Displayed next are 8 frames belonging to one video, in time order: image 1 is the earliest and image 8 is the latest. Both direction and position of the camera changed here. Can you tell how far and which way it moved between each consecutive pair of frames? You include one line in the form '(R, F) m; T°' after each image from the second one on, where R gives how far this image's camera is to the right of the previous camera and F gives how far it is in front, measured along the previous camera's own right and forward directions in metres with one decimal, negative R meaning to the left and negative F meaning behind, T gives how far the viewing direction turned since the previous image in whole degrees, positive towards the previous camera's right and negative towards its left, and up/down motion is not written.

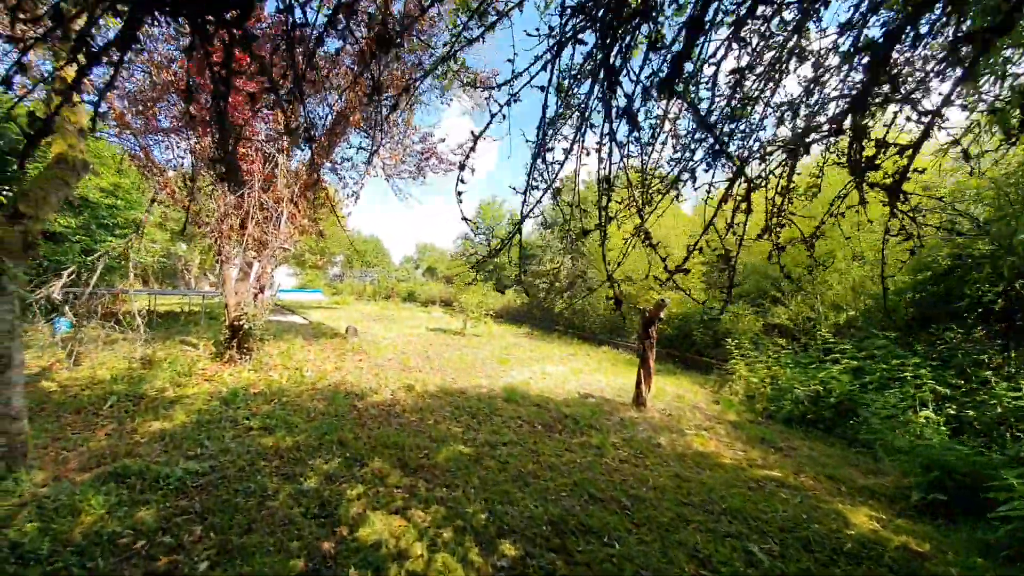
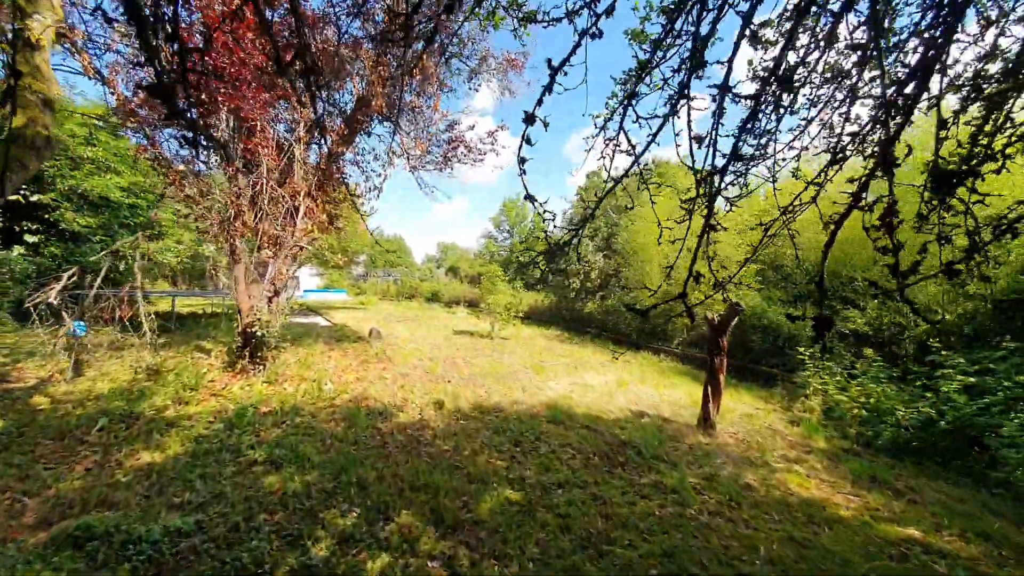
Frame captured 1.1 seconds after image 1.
(-0.3, +0.8) m; -3°
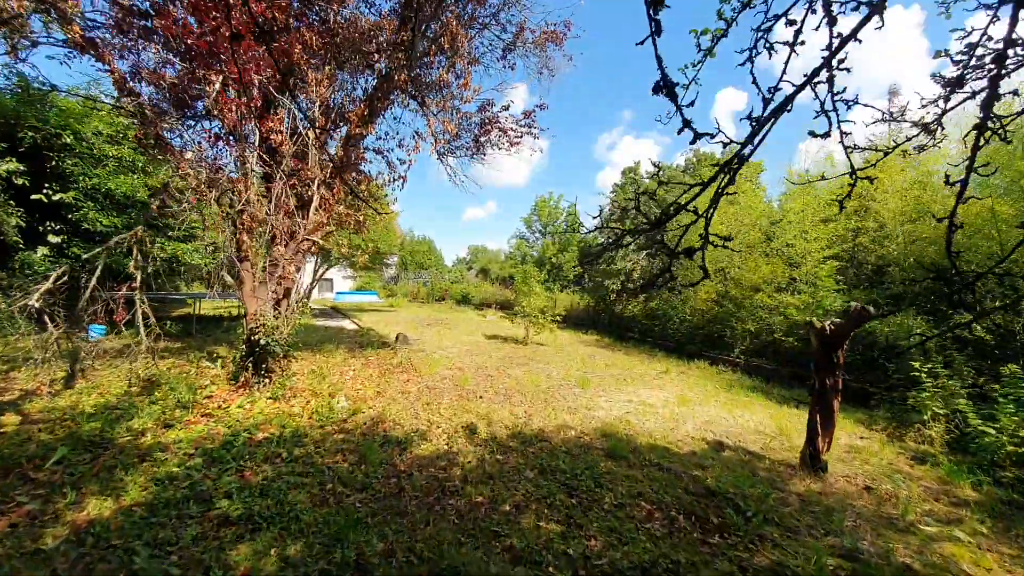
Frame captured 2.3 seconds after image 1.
(-0.2, +1.0) m; -4°
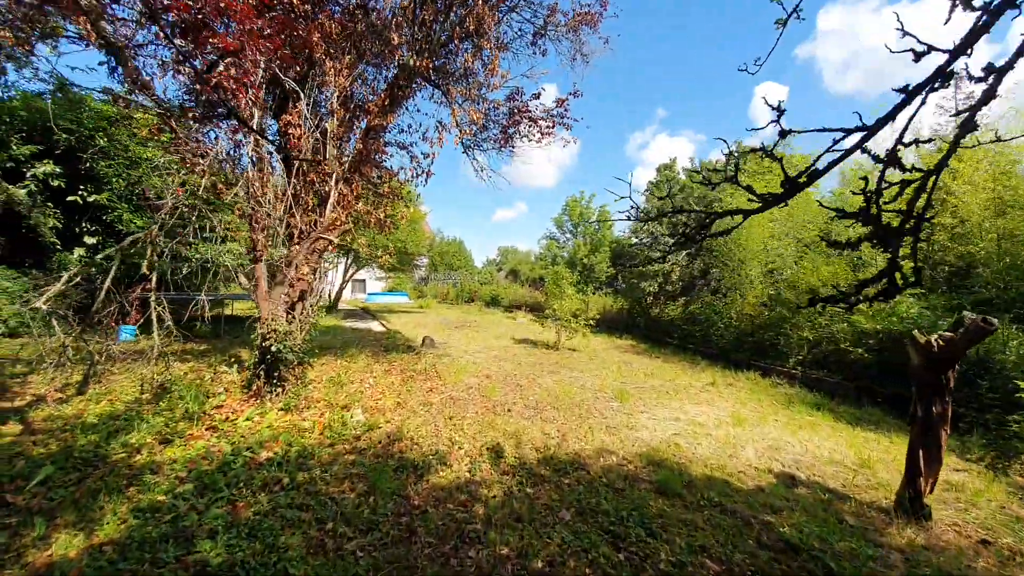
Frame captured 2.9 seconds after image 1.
(0.0, +0.5) m; -4°
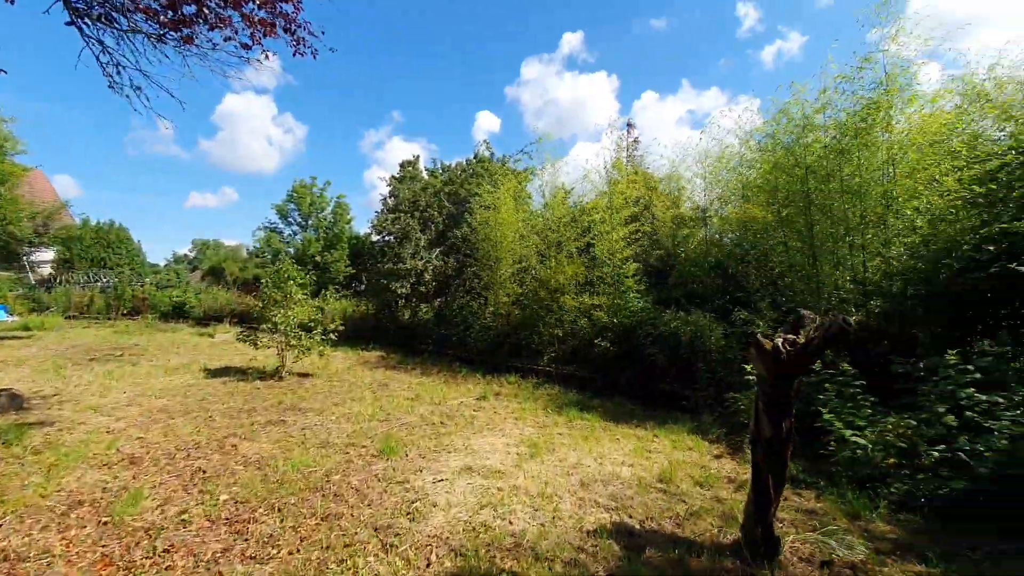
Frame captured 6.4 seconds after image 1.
(+0.3, +2.0) m; +35°
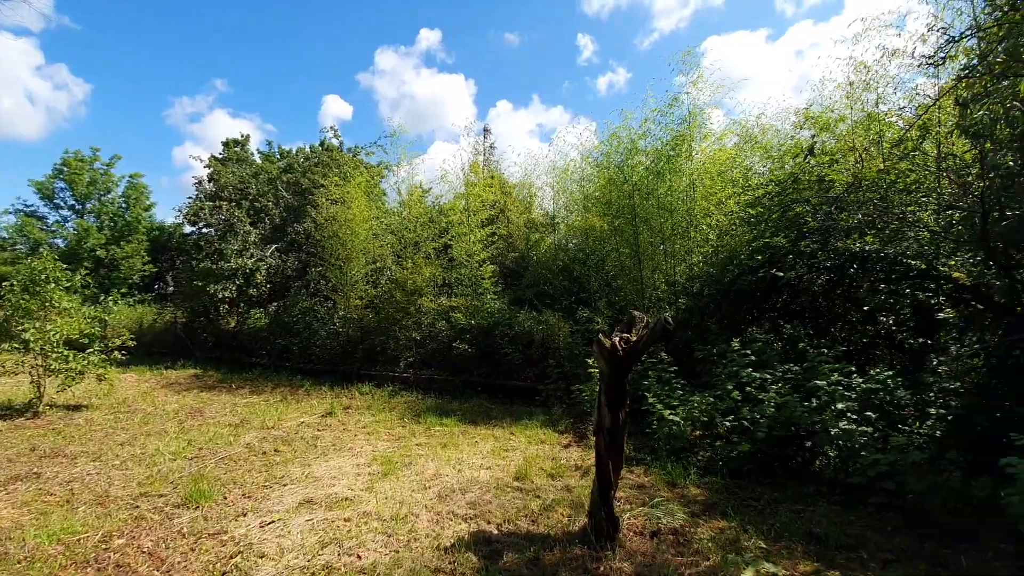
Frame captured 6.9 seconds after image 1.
(+0.1, +0.2) m; +19°
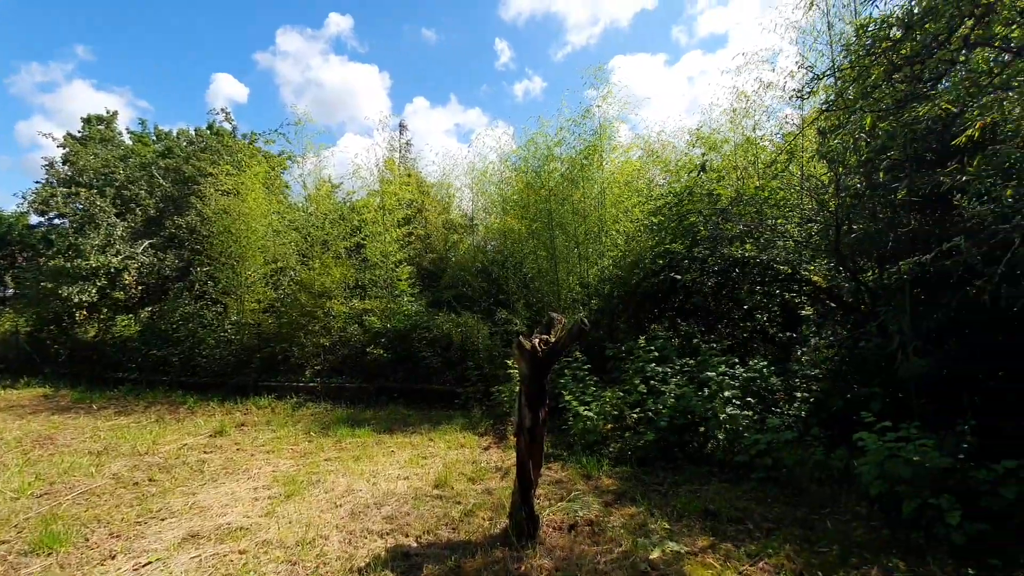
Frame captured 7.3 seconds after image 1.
(0.0, 0.0) m; +12°
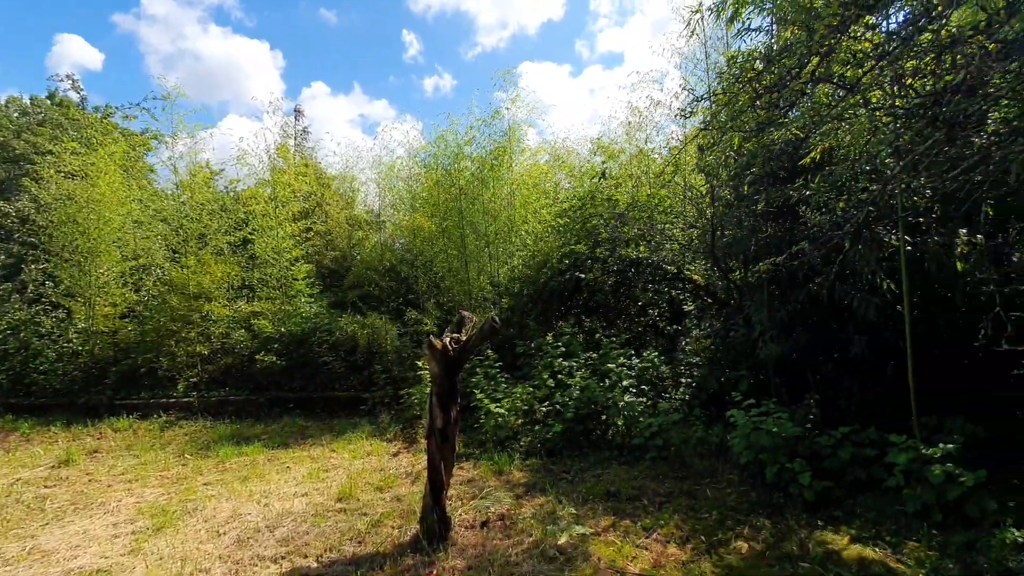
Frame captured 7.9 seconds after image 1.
(0.0, 0.0) m; +12°
